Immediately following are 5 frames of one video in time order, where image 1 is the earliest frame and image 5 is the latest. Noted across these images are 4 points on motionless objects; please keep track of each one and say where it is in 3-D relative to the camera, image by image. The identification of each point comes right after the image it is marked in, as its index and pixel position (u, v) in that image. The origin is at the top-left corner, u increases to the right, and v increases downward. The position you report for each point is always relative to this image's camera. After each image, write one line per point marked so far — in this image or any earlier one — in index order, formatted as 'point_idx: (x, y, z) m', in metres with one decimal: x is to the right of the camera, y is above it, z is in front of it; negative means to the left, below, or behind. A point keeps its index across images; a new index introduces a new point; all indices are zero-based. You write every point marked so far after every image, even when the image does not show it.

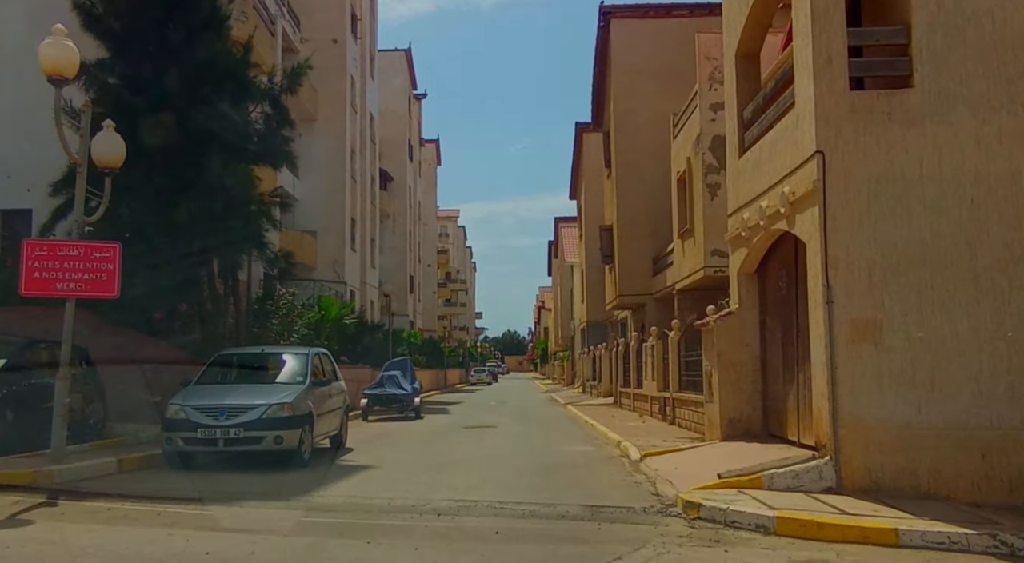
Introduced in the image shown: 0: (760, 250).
0: (+3.6, +0.5, +12.5) m
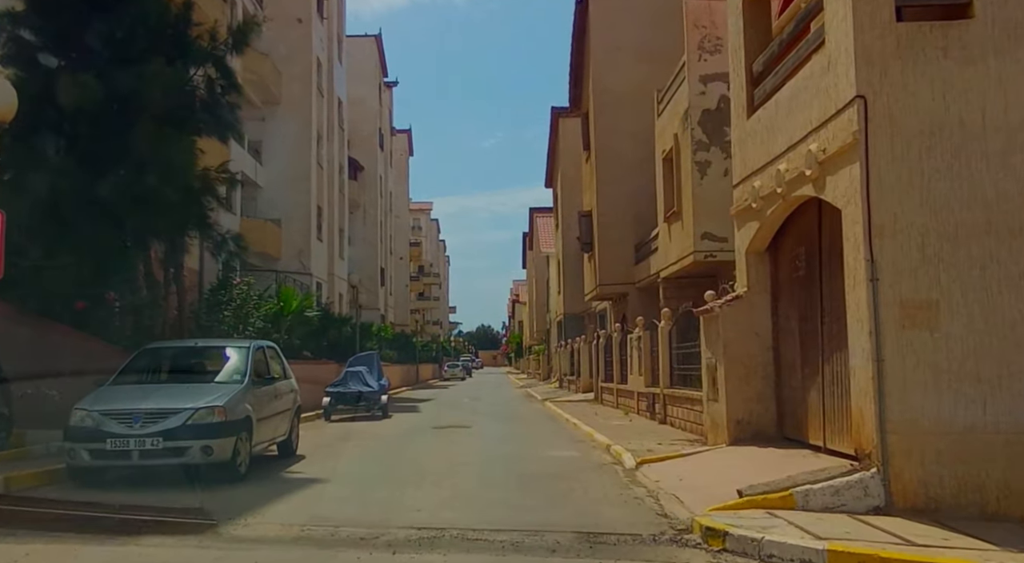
0: (+3.3, +0.7, +10.8) m
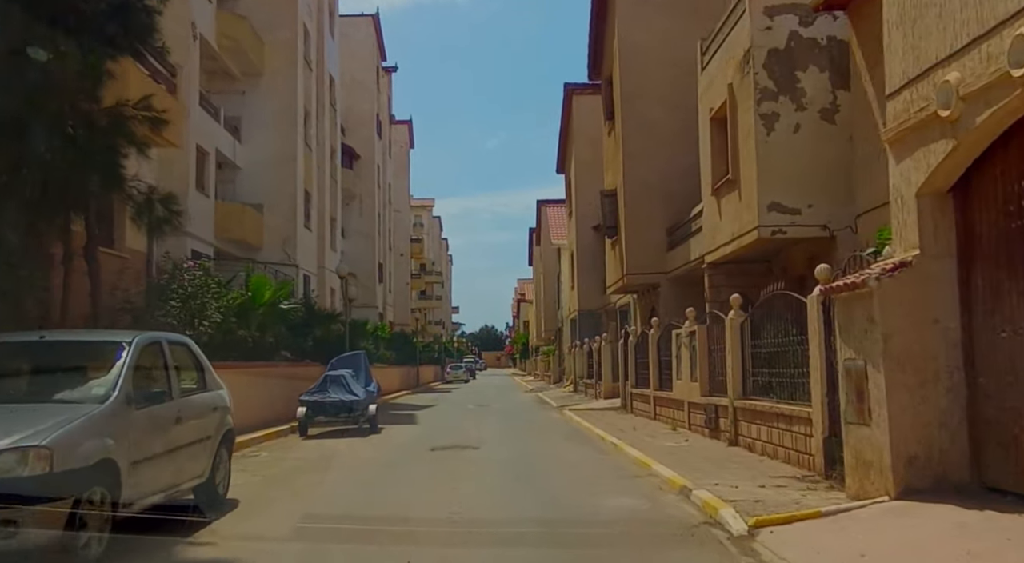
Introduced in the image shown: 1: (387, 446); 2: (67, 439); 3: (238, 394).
0: (+3.6, +1.1, +6.6) m
1: (-2.6, -3.4, +17.9) m
2: (-2.9, -1.0, +5.6) m
3: (-6.1, -2.5, +19.2) m
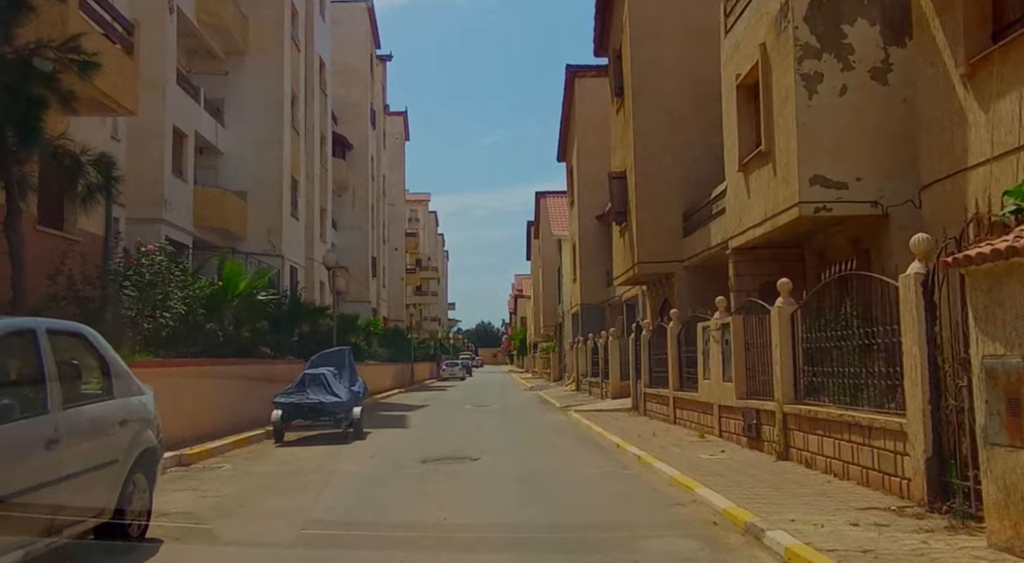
0: (+3.7, +1.3, +4.4) m
1: (-2.5, -3.1, +15.7) m
2: (-2.8, -0.8, +3.4) m
3: (-6.0, -2.2, +17.0) m
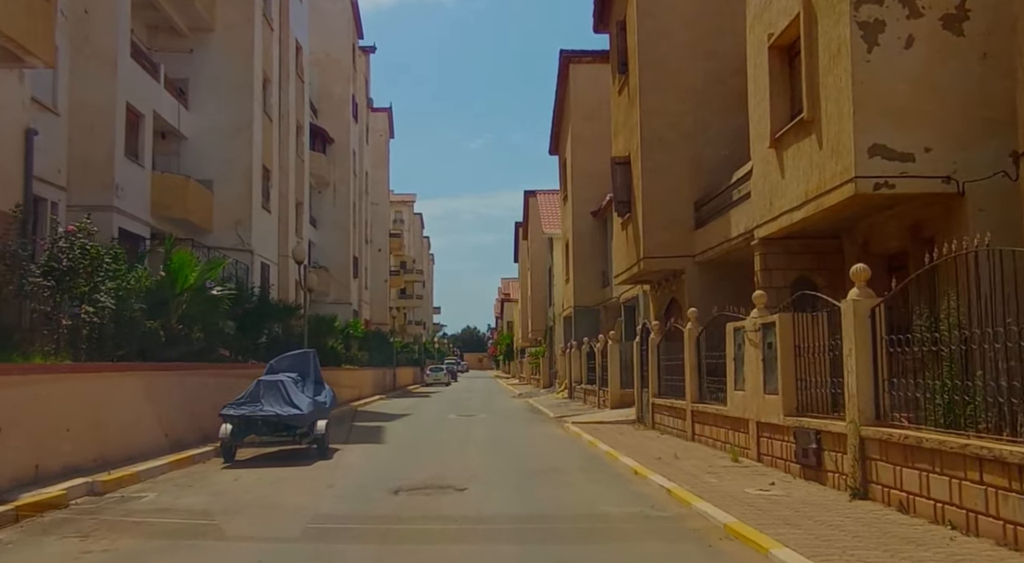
0: (+3.8, +1.5, +1.9) m
1: (-2.6, -3.0, +13.0) m
2: (-2.7, -0.6, +0.8) m
3: (-6.2, -2.0, +14.3) m
